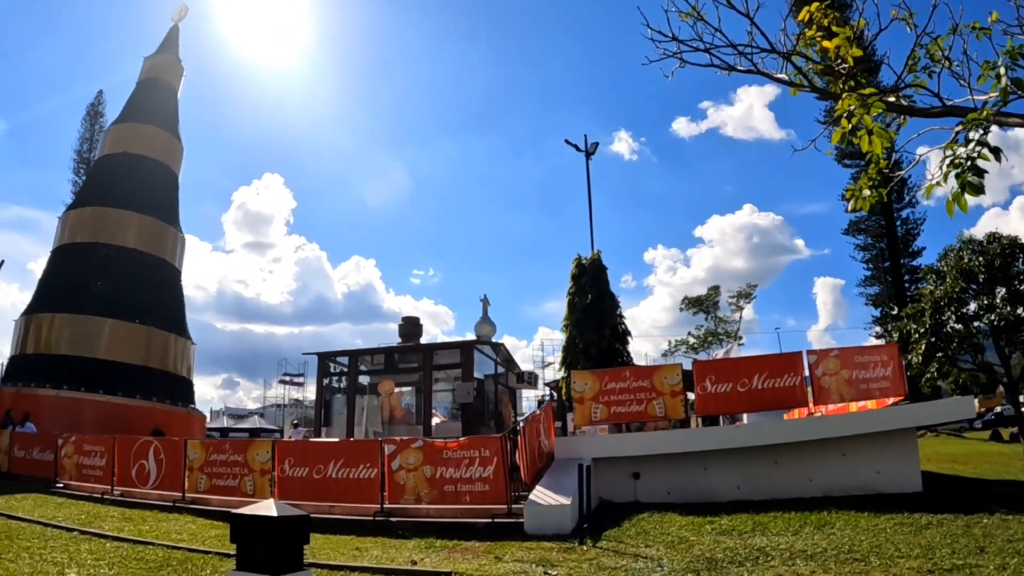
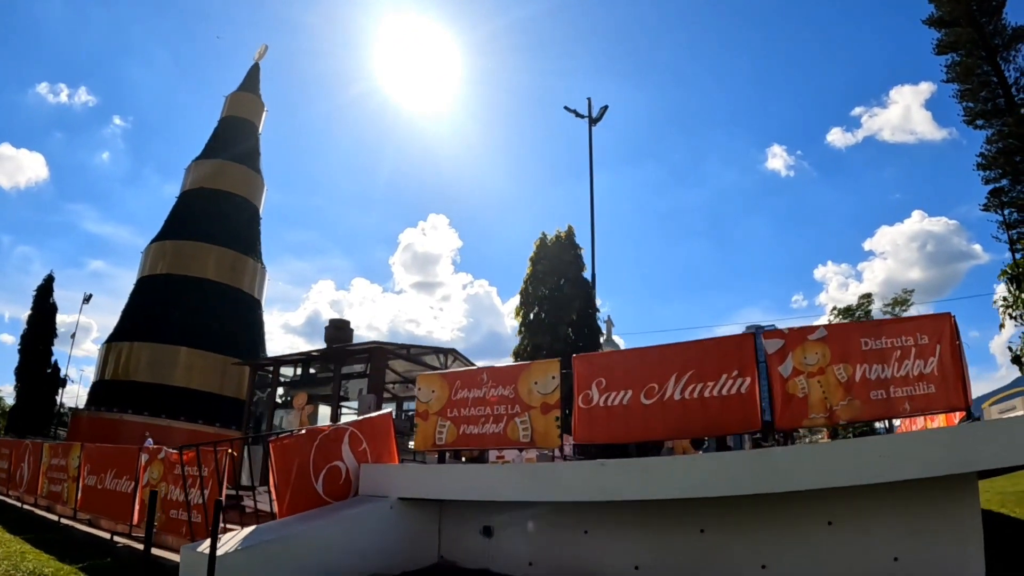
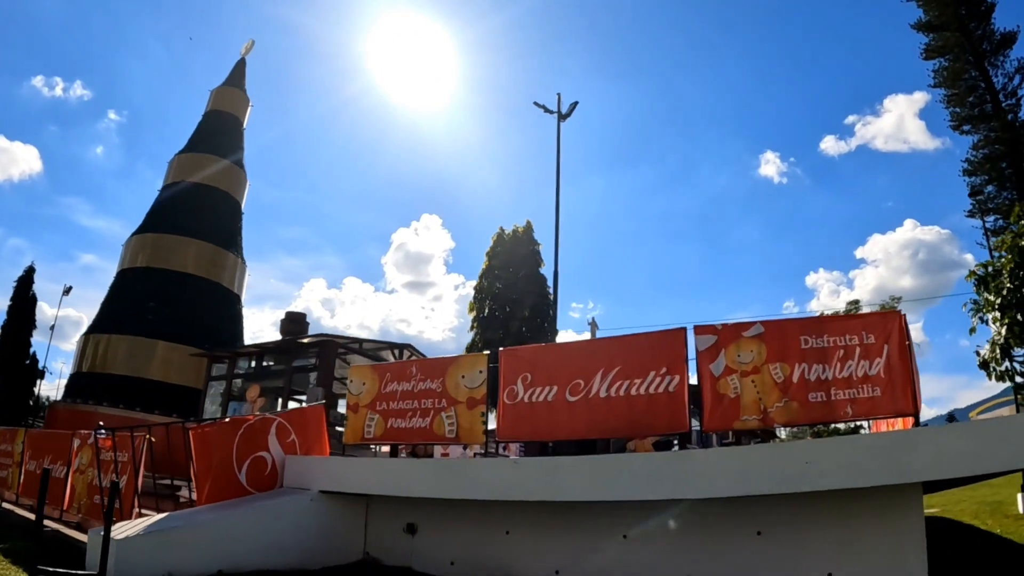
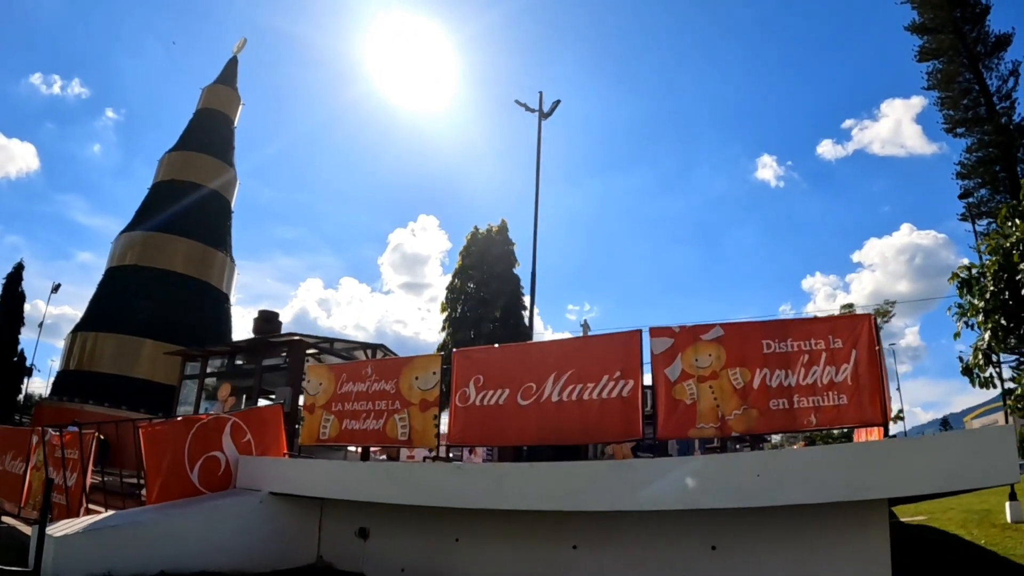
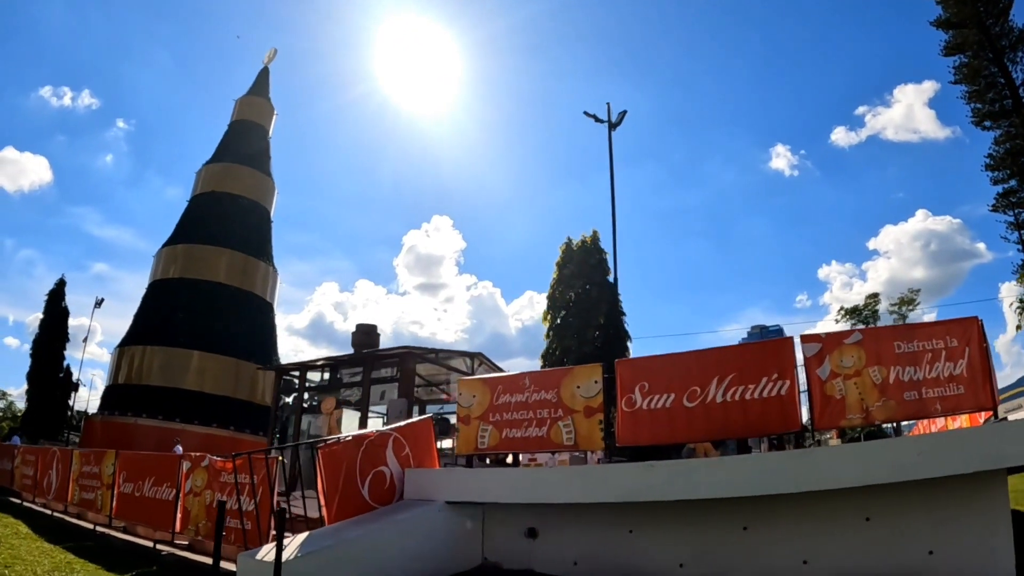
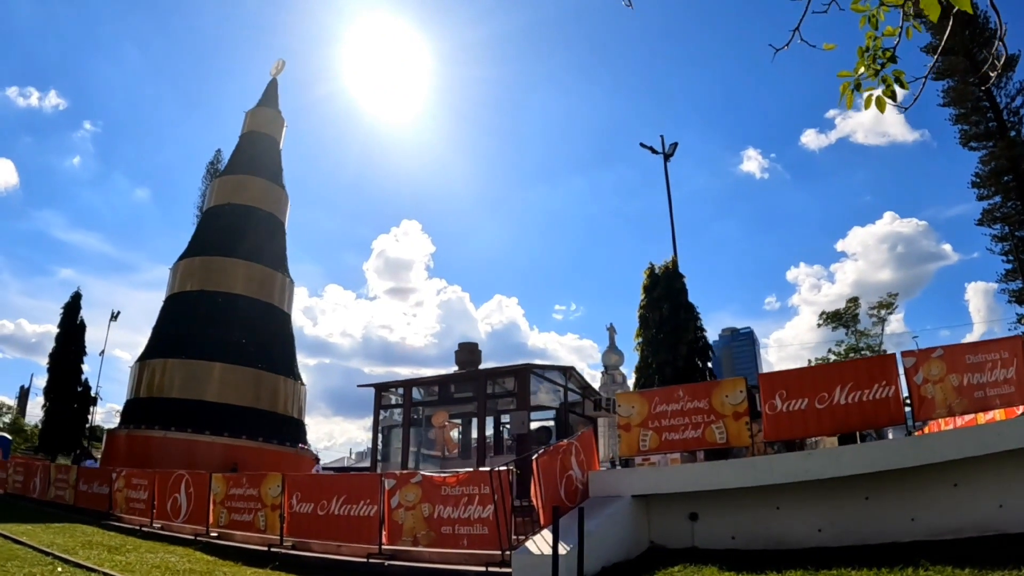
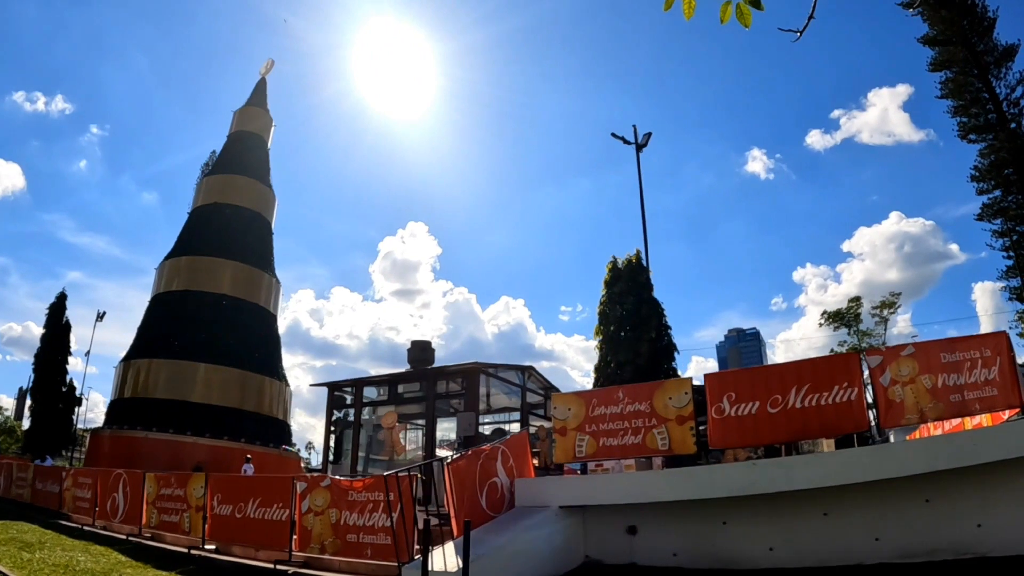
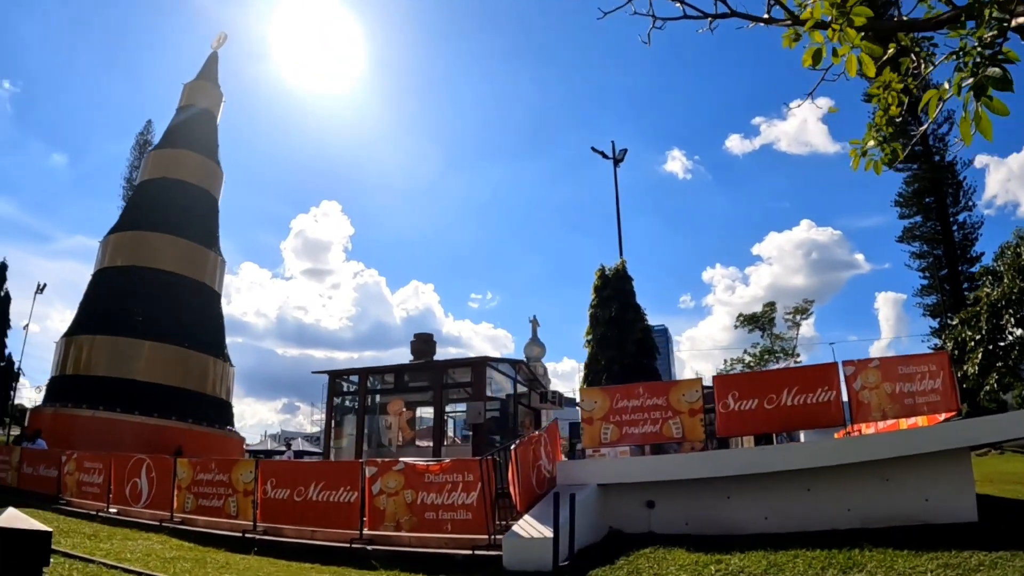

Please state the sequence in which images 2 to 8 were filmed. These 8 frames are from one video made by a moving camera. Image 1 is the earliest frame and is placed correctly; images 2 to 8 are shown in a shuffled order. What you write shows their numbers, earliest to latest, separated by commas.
8, 6, 7, 5, 2, 3, 4
